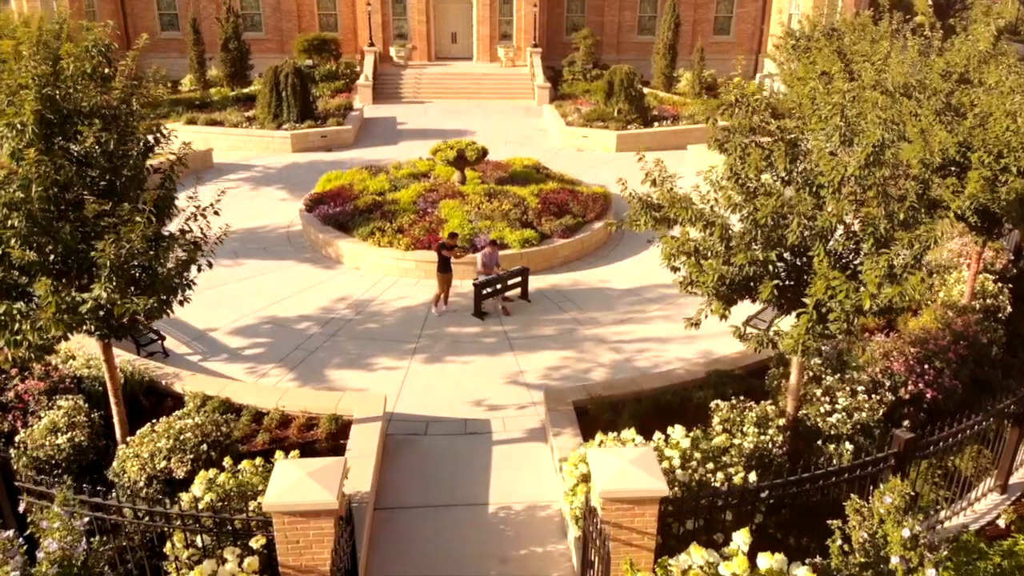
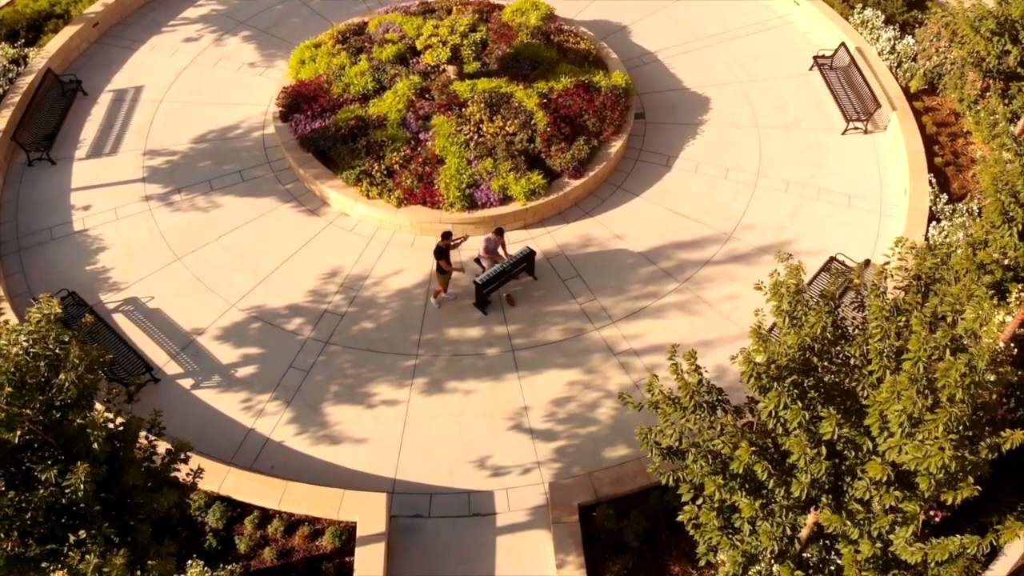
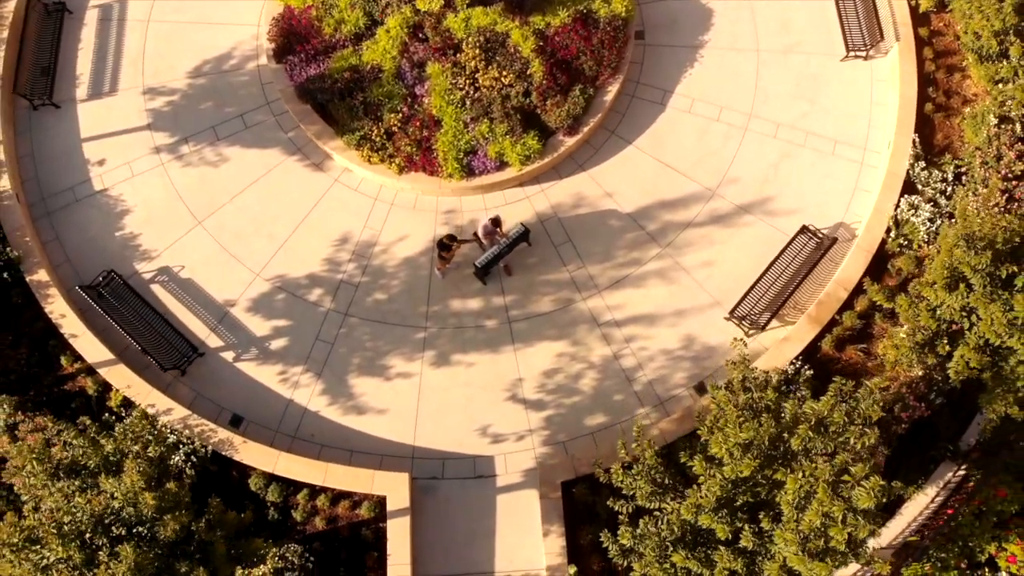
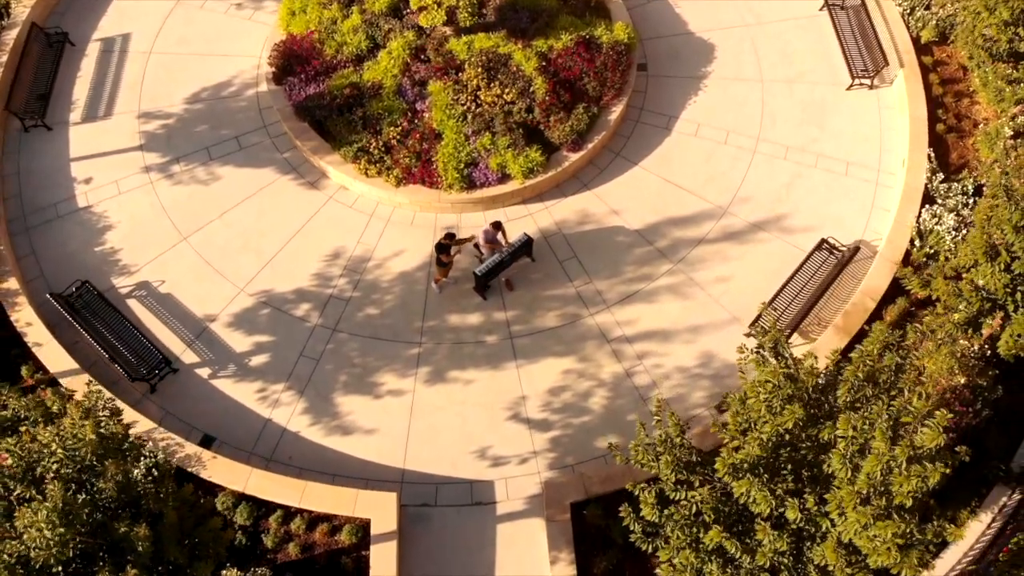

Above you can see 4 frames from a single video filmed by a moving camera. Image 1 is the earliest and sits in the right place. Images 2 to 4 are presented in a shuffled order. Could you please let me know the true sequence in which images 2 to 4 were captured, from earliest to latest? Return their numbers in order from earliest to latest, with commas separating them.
2, 4, 3
